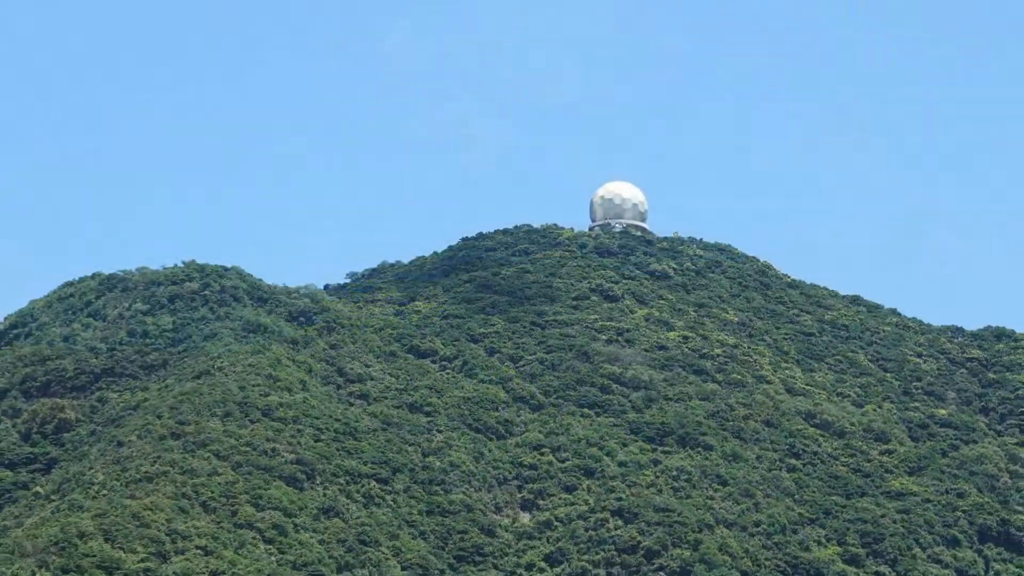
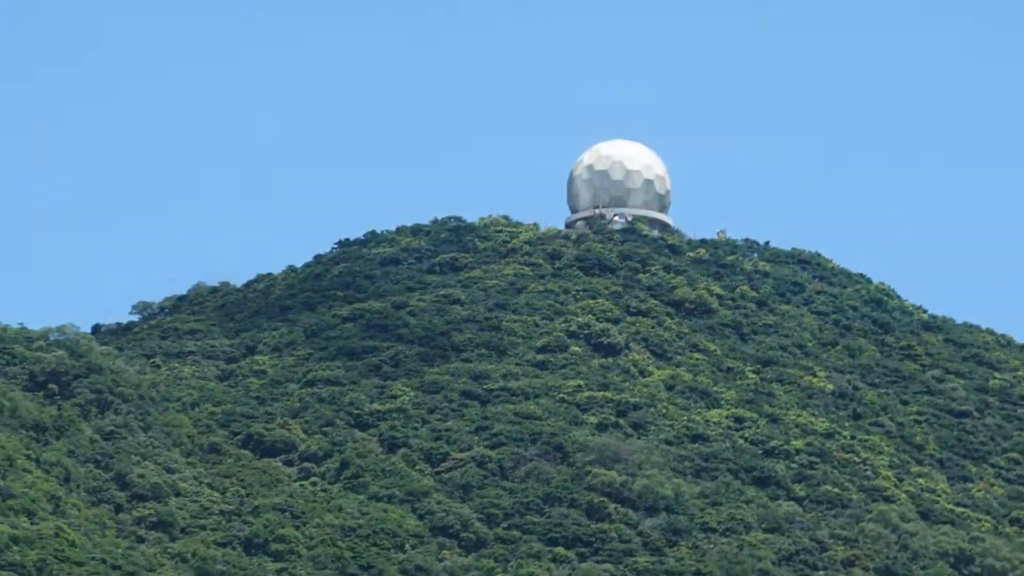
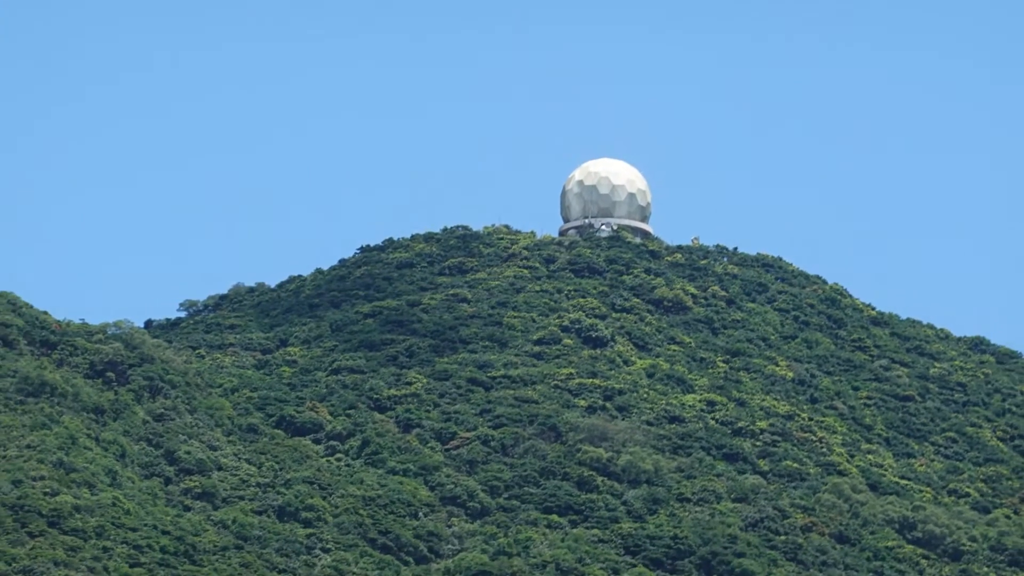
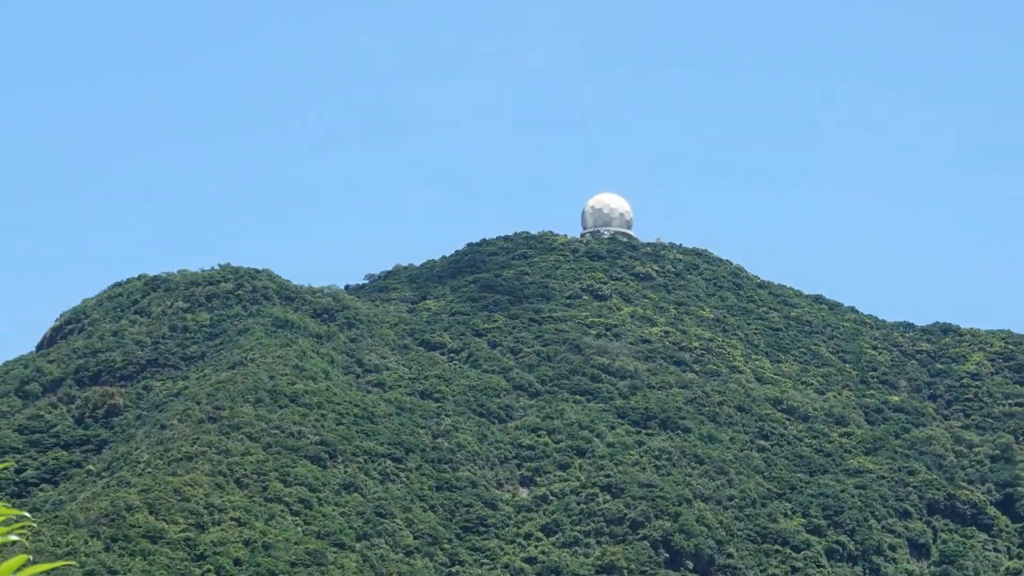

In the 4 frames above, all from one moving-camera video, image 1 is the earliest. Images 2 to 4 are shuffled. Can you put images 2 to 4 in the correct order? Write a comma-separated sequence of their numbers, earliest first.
4, 2, 3
